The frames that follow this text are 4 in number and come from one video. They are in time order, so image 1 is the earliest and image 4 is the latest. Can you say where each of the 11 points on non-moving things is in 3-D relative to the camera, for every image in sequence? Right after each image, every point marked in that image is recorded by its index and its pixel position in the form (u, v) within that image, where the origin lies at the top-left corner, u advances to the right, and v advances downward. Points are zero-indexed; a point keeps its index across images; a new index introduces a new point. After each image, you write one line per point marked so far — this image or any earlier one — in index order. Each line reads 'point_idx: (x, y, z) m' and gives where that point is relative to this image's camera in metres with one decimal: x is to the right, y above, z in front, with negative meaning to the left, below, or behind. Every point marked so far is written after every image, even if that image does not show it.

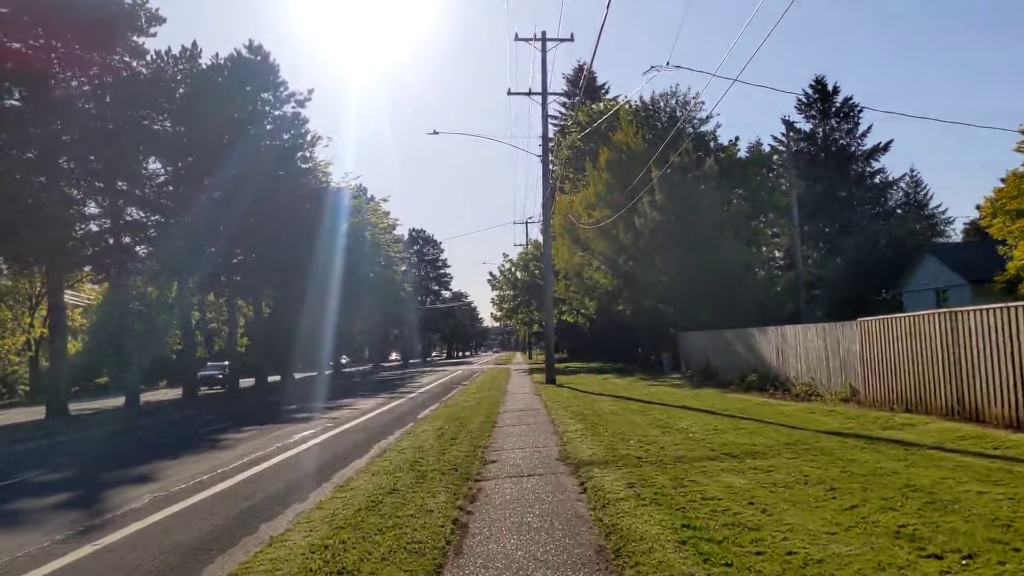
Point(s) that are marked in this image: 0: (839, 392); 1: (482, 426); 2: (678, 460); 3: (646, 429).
0: (+6.4, -2.0, +18.0) m
1: (-0.5, -2.3, +15.3) m
2: (+1.8, -1.8, +9.7) m
3: (+2.0, -2.1, +13.6) m
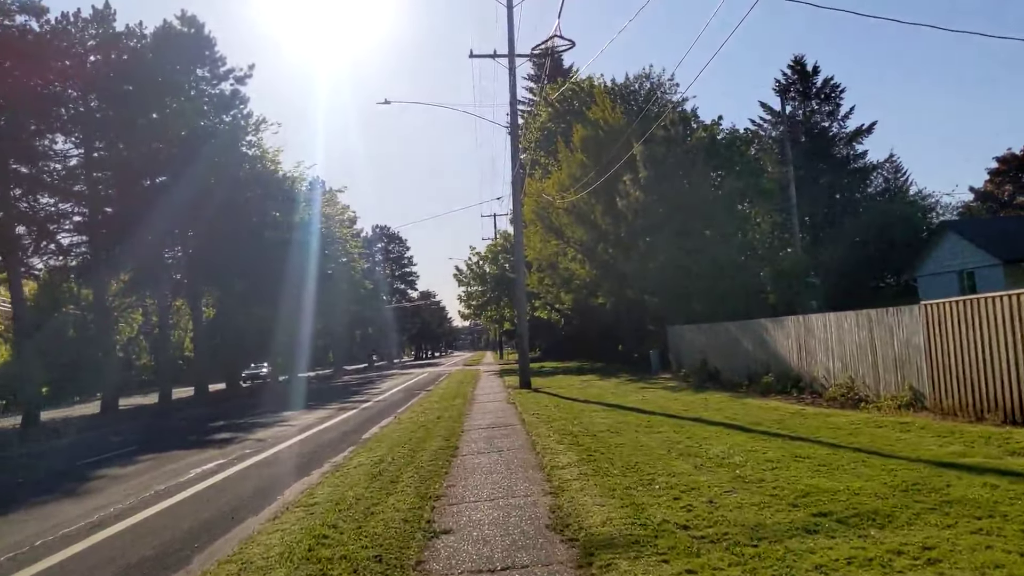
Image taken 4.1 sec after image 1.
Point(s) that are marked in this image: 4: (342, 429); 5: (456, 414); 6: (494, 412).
0: (+5.9, -1.6, +14.1) m
1: (-0.9, -2.0, +11.3) m
2: (+1.5, -1.5, +5.8) m
3: (+1.6, -1.8, +9.6) m
4: (-3.4, -2.8, +18.6) m
5: (-1.1, -2.5, +18.1) m
6: (-0.4, -2.4, +18.0) m
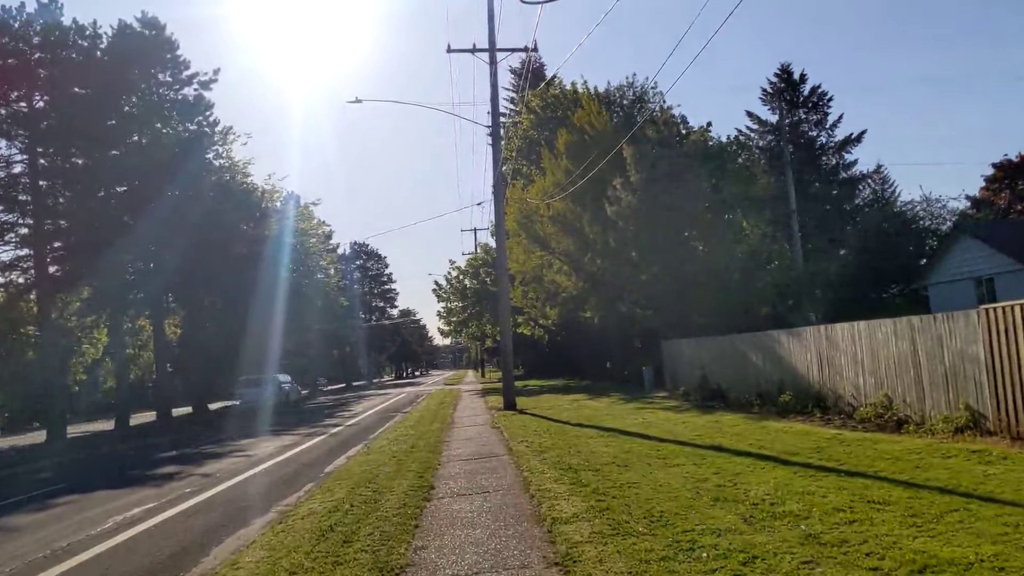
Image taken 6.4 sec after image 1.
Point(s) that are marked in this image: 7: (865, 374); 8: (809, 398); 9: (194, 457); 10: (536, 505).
0: (+5.7, -1.7, +12.1) m
1: (-1.0, -2.1, +9.0) m
2: (+1.5, -1.4, +3.6) m
3: (+1.6, -1.8, +7.4) m
4: (-3.7, -3.1, +16.3) m
5: (-1.3, -2.6, +15.8) m
6: (-0.6, -2.6, +15.8) m
7: (+5.6, -1.4, +14.7) m
8: (+5.3, -2.0, +16.6) m
9: (-6.5, -3.5, +19.0) m
10: (+0.2, -1.9, +8.1) m
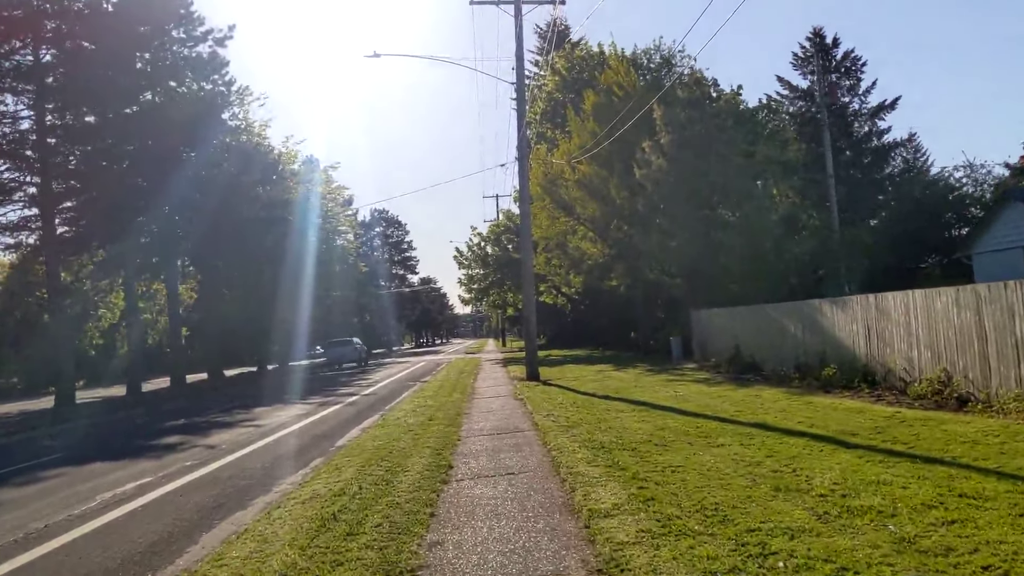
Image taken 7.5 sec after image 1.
0: (+6.0, -1.3, +10.9) m
1: (-0.8, -1.7, +8.1) m
2: (+1.6, -1.3, +2.6) m
3: (+1.8, -1.5, +6.4) m
4: (-3.3, -2.4, +15.4) m
5: (-0.9, -2.0, +14.9) m
6: (-0.2, -2.0, +14.9) m
7: (+6.0, -0.9, +13.5) m
8: (+5.7, -1.4, +15.4) m
9: (-6.1, -2.7, +18.2) m
10: (+0.5, -1.6, +7.1) m
